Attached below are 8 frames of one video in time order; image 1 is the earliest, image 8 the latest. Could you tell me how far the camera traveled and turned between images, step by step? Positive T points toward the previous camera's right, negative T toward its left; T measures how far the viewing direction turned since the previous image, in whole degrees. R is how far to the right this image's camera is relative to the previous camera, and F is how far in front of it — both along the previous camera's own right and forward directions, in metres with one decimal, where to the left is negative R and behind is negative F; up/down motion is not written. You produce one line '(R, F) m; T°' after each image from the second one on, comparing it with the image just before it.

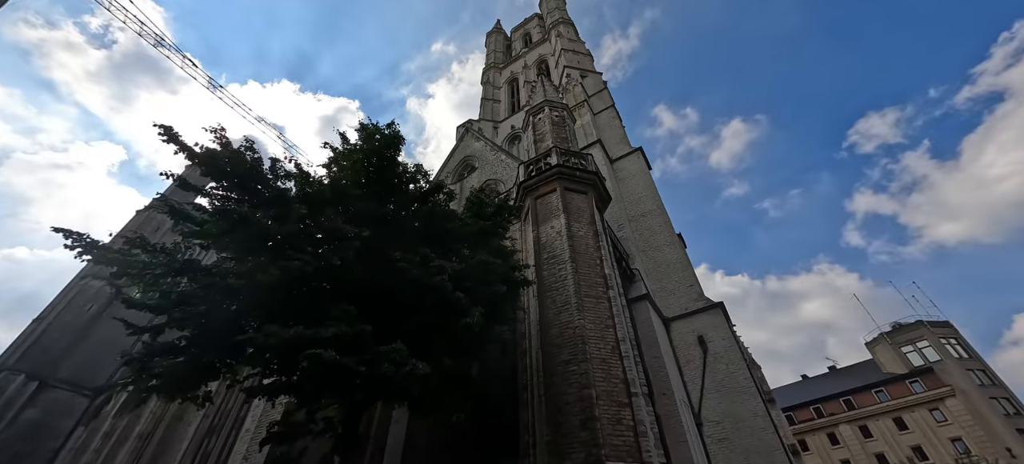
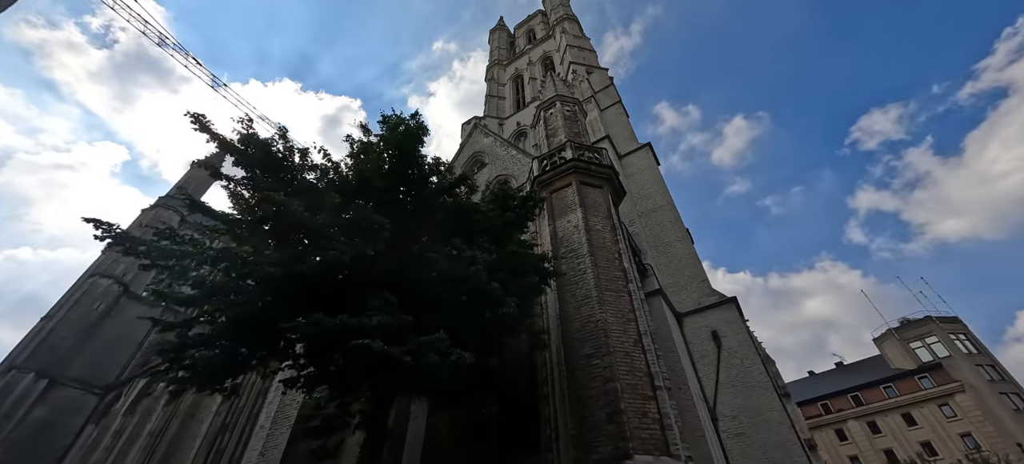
(-0.4, +0.1) m; 0°
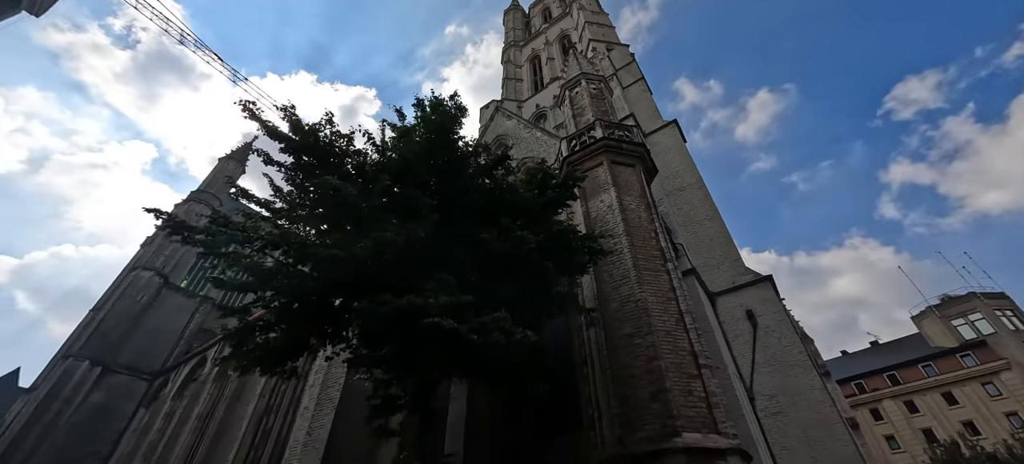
(-0.4, +0.1) m; -3°
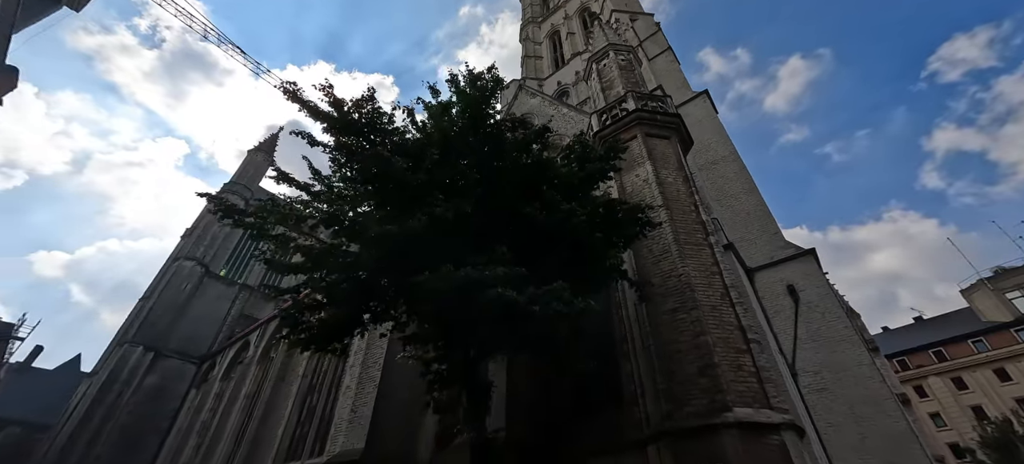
(-0.3, +0.1) m; -3°
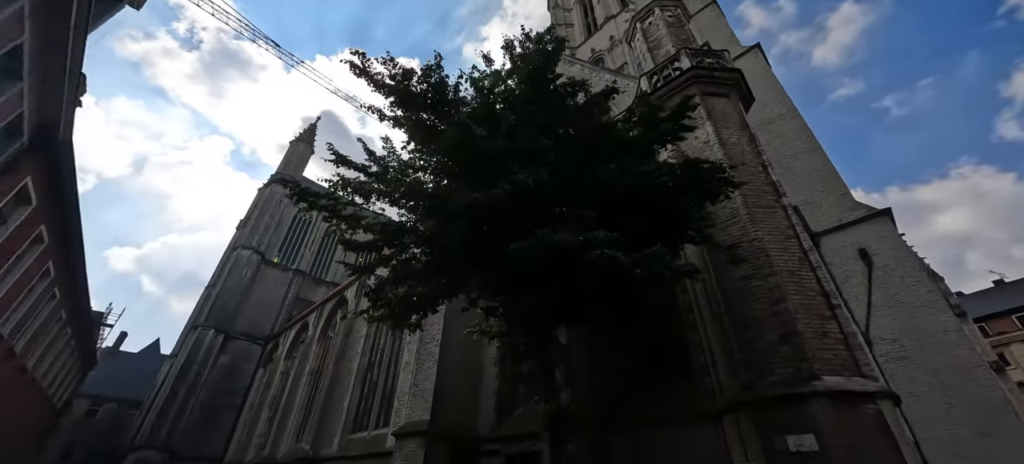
(-0.5, +0.1) m; -5°
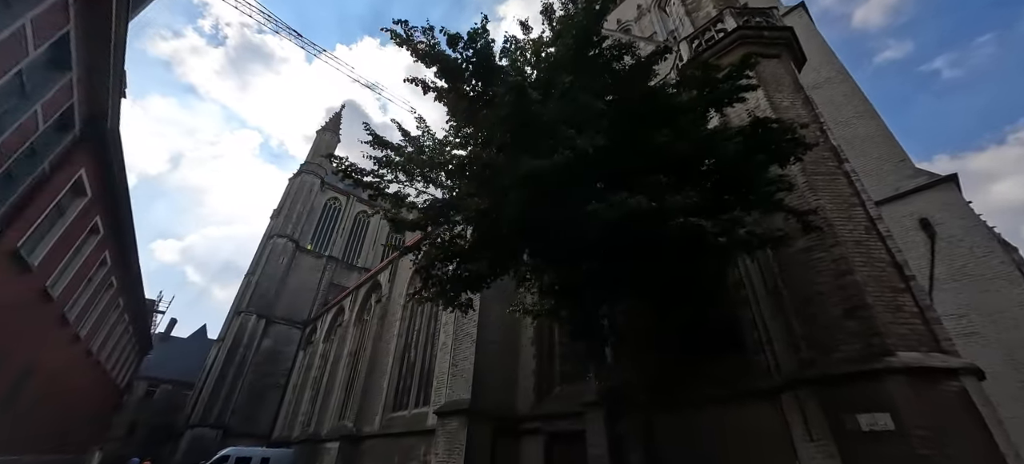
(-0.3, +0.2) m; -3°
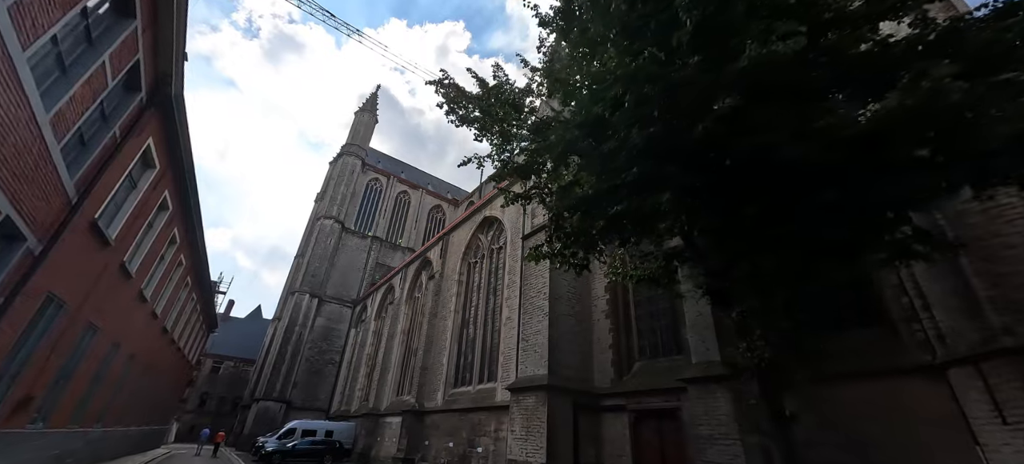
(-1.1, +0.8) m; -4°
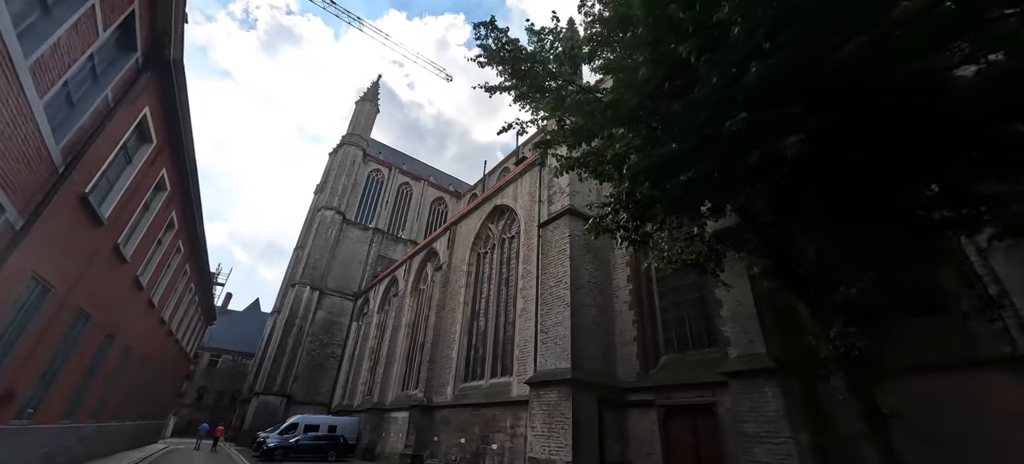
(-0.6, +0.6) m; 0°
